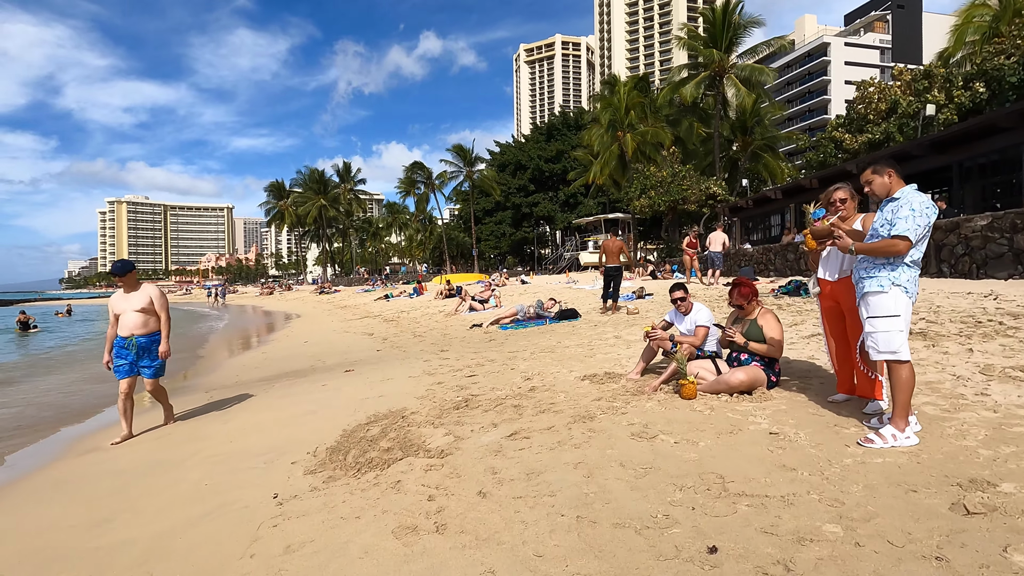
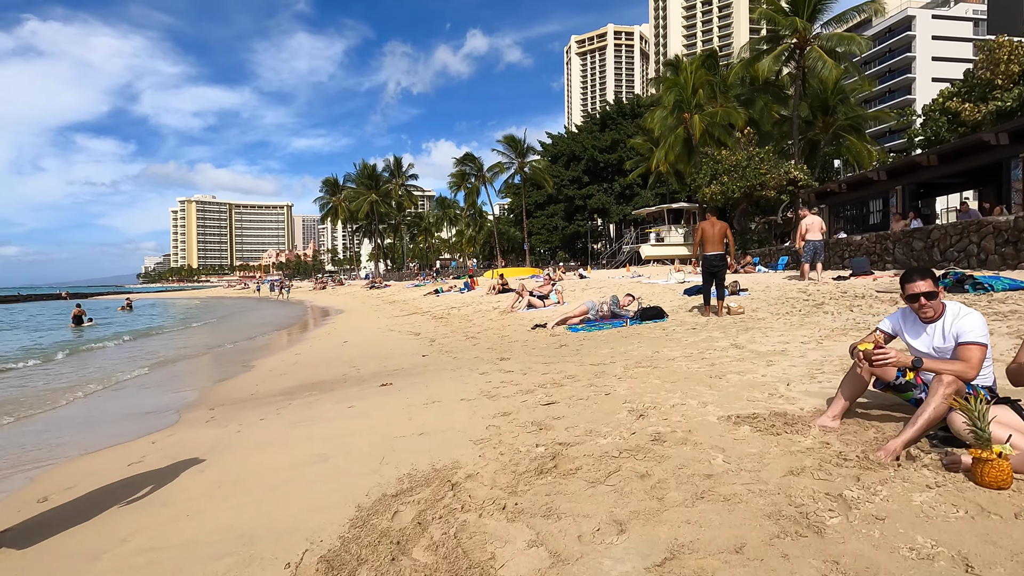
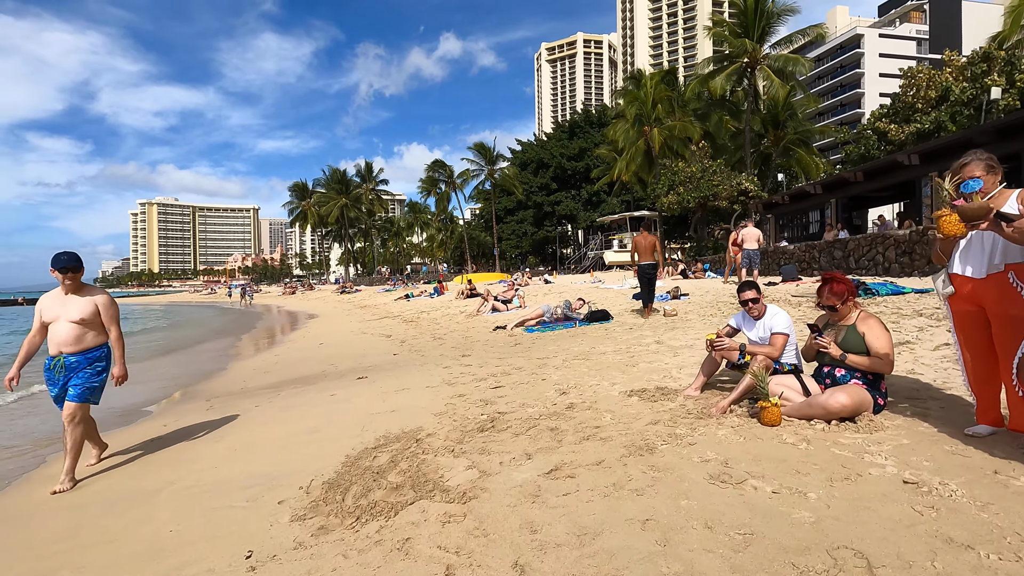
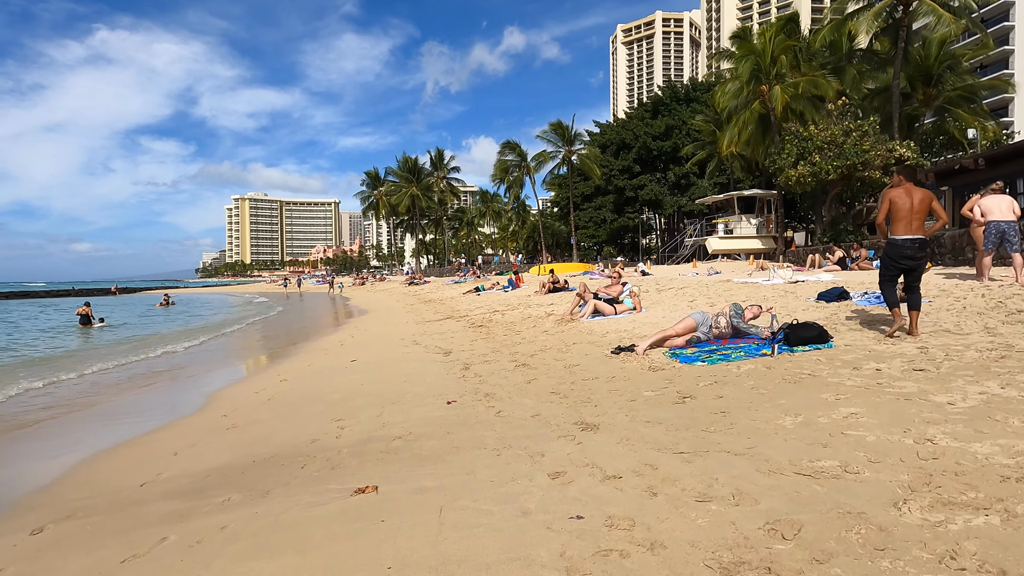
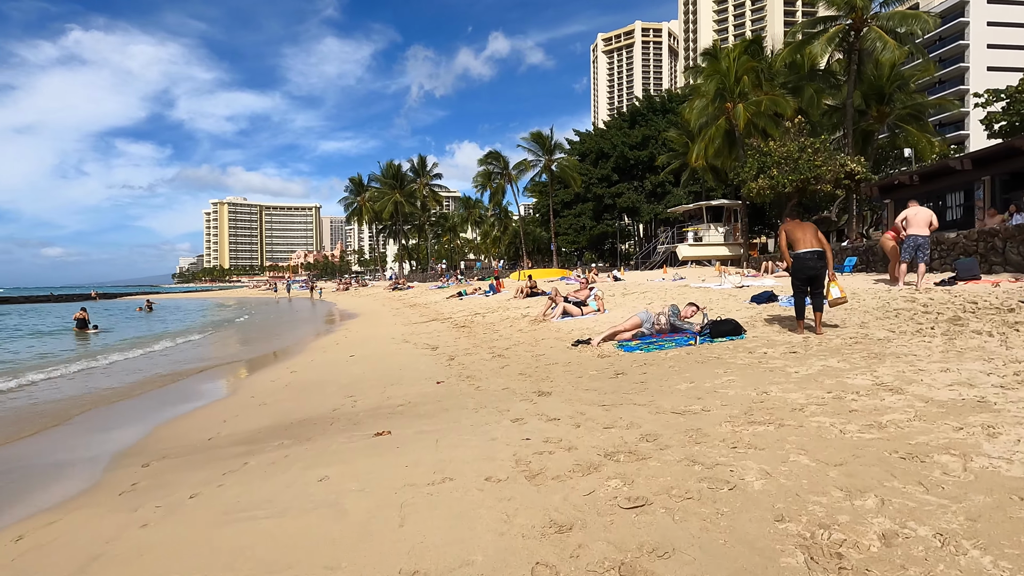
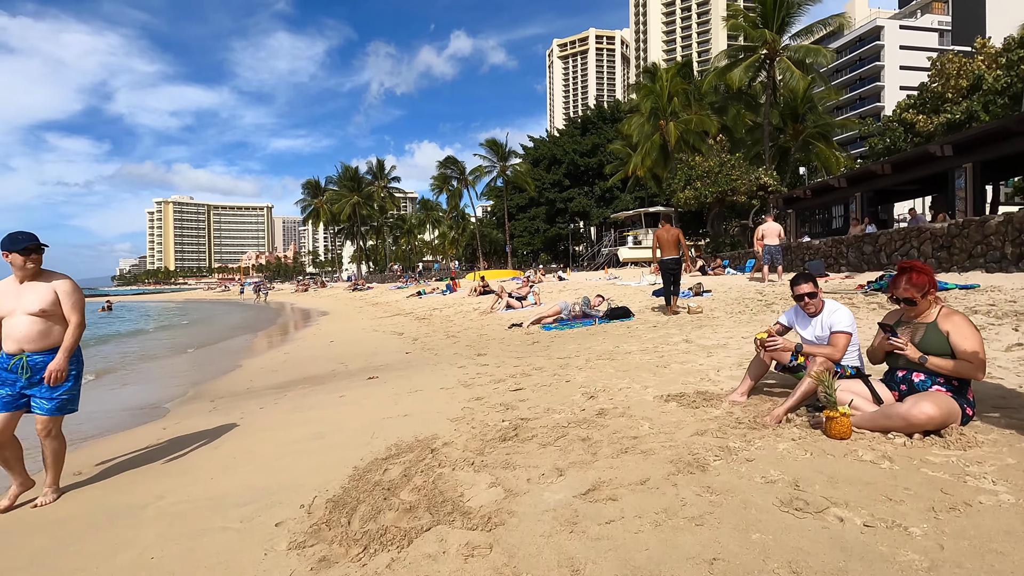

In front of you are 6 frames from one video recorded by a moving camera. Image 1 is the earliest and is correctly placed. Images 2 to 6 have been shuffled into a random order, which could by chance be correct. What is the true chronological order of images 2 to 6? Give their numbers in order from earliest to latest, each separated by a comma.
3, 6, 2, 5, 4
